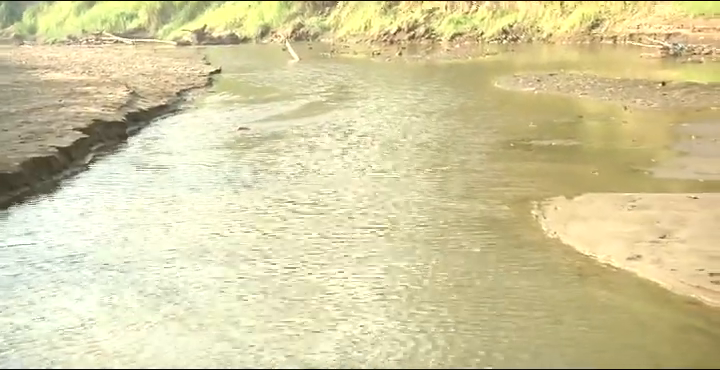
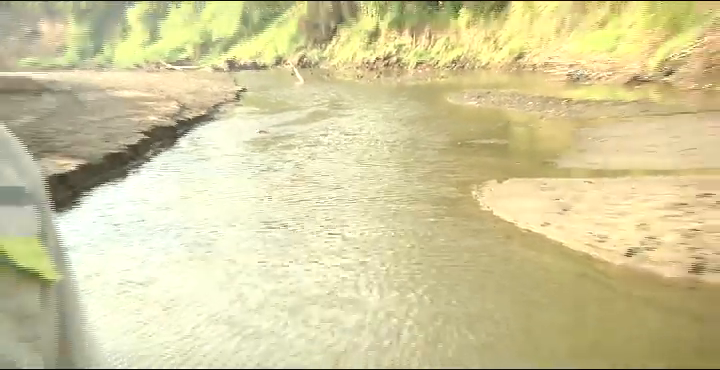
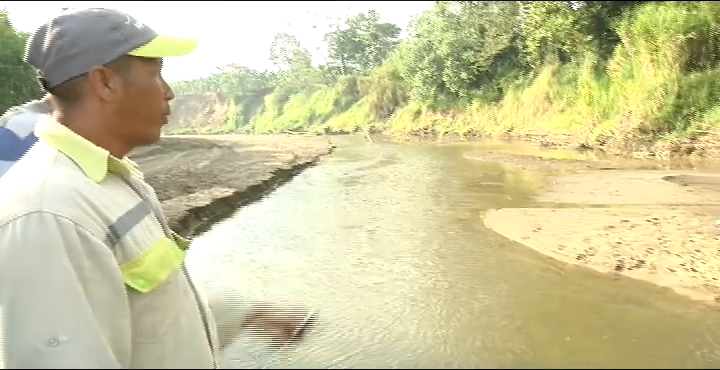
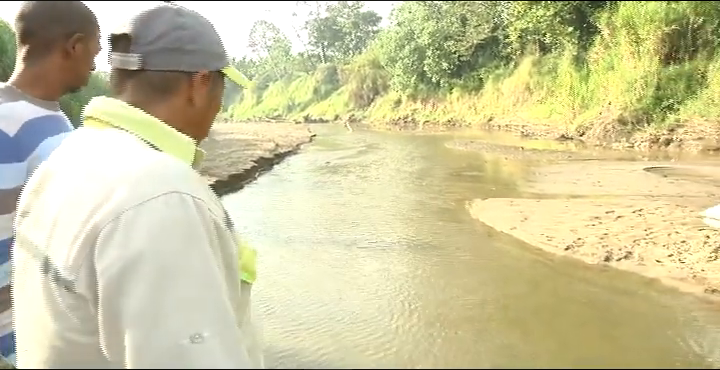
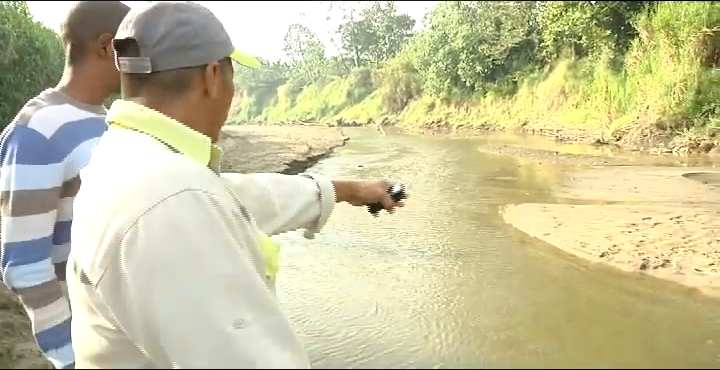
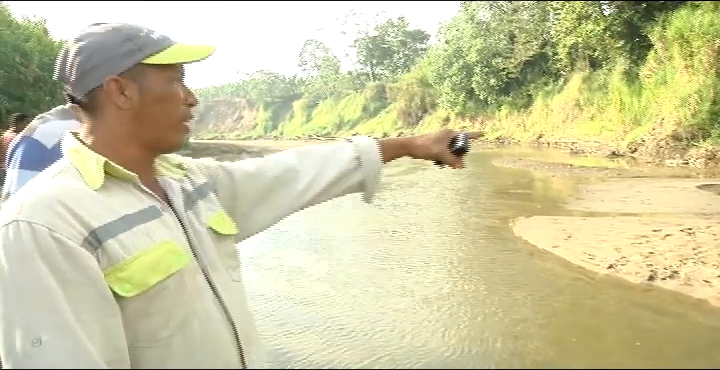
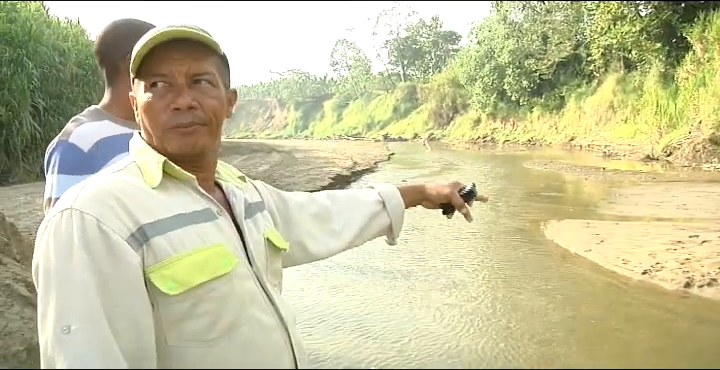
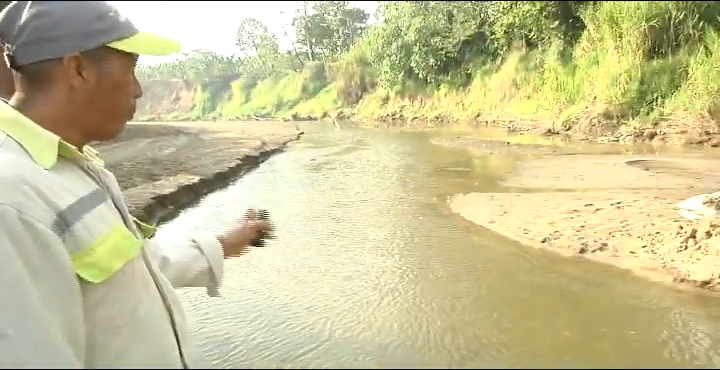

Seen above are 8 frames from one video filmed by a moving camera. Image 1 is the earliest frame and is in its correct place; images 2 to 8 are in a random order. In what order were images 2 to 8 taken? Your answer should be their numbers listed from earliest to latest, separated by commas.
2, 8, 3, 6, 7, 5, 4
